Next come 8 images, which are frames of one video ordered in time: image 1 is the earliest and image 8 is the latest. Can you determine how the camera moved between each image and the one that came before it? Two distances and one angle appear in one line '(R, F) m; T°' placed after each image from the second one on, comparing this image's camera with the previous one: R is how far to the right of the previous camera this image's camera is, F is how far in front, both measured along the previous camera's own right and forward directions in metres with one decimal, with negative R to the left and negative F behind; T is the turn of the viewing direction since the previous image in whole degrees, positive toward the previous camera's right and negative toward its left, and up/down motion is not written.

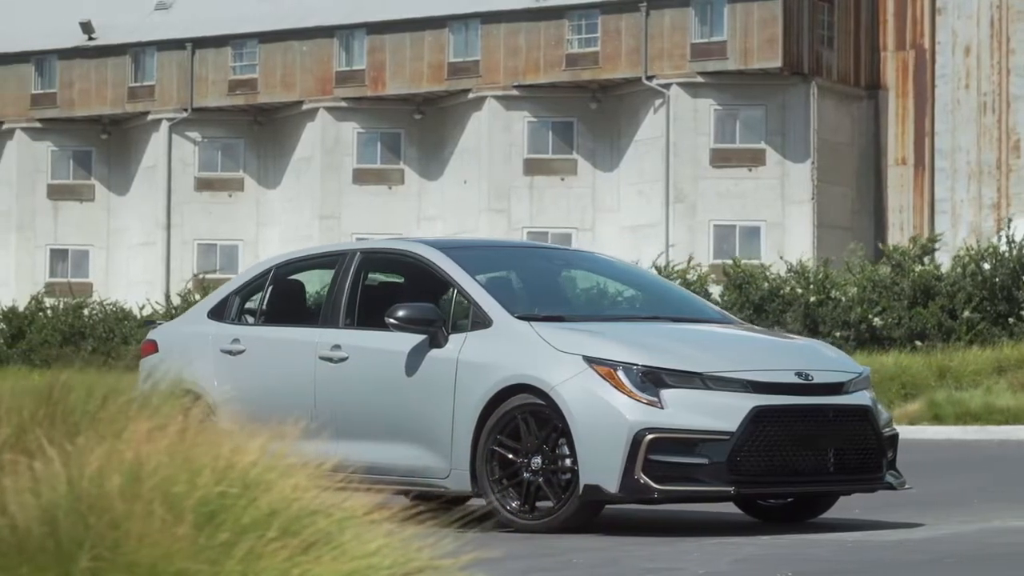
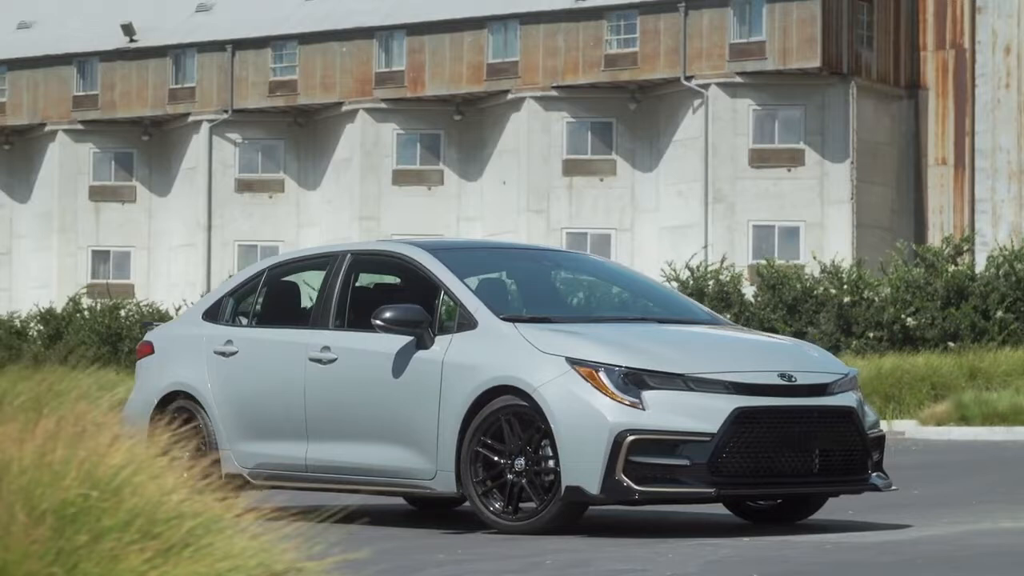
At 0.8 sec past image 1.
(+0.2, 0.0) m; -1°
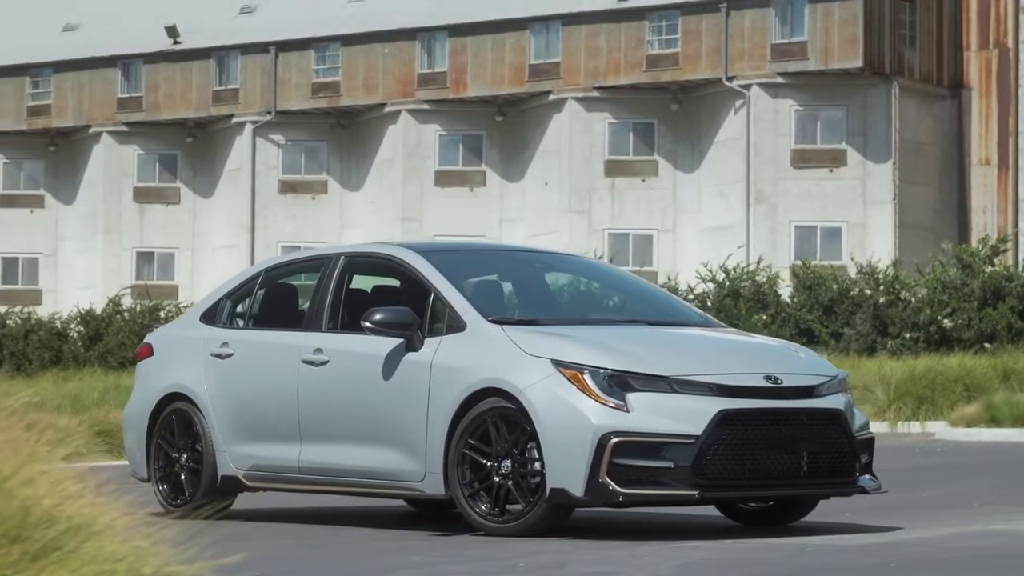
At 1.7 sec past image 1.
(+0.2, 0.0) m; -1°
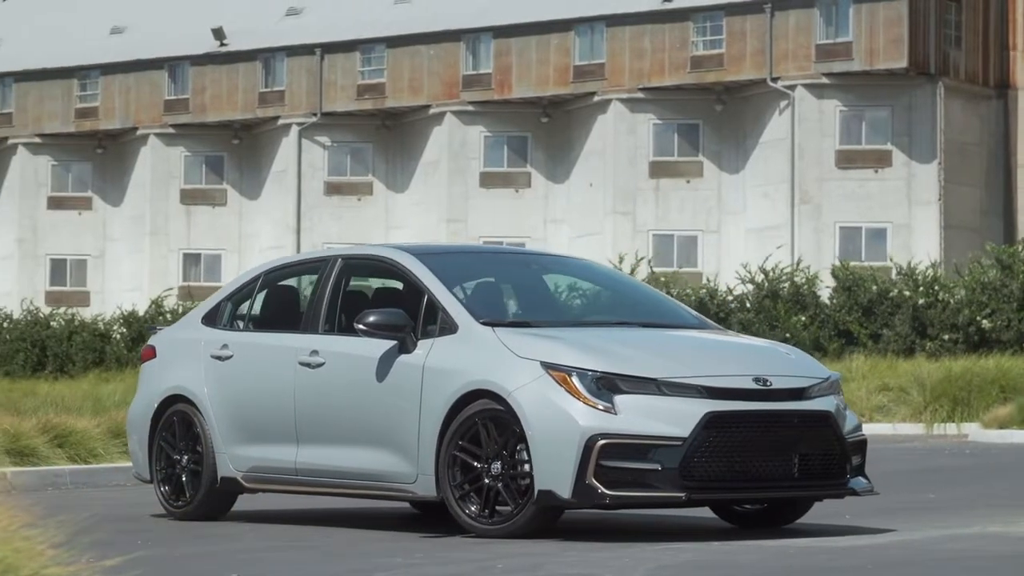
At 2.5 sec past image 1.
(+0.2, 0.0) m; -1°
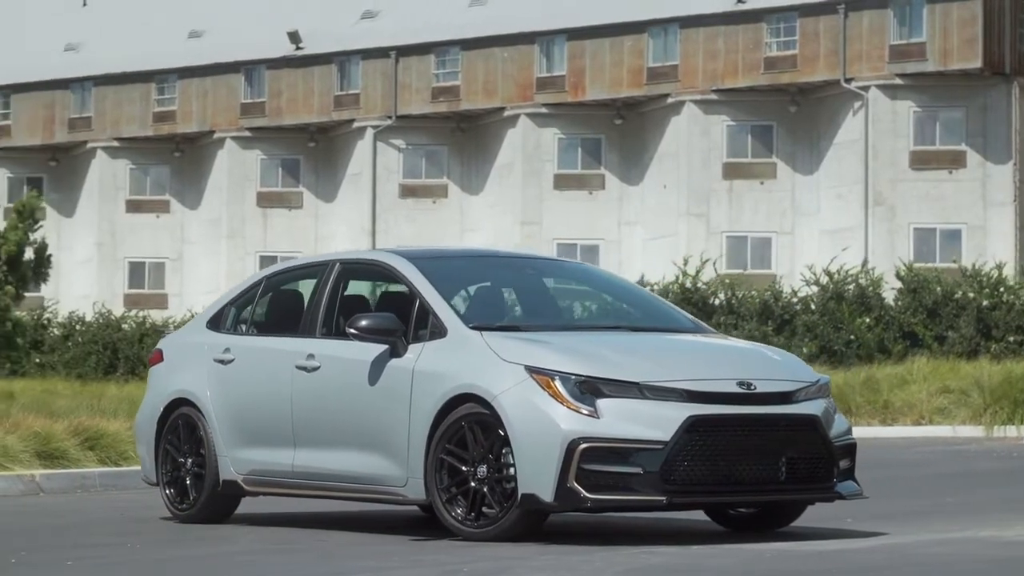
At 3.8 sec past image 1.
(+0.4, 0.0) m; -2°
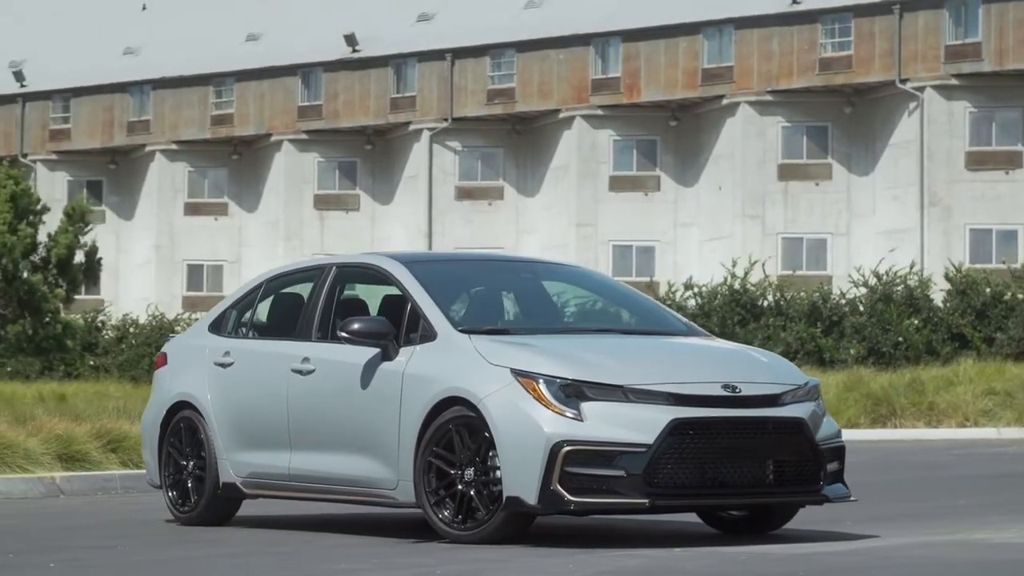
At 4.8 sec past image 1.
(+0.3, 0.0) m; -1°
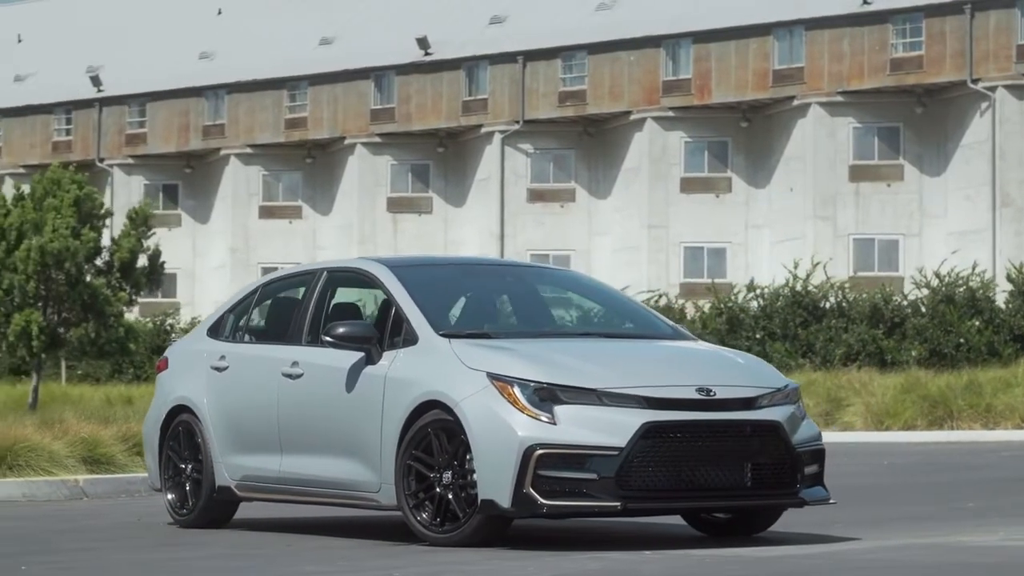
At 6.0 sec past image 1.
(+0.4, -0.1) m; -2°
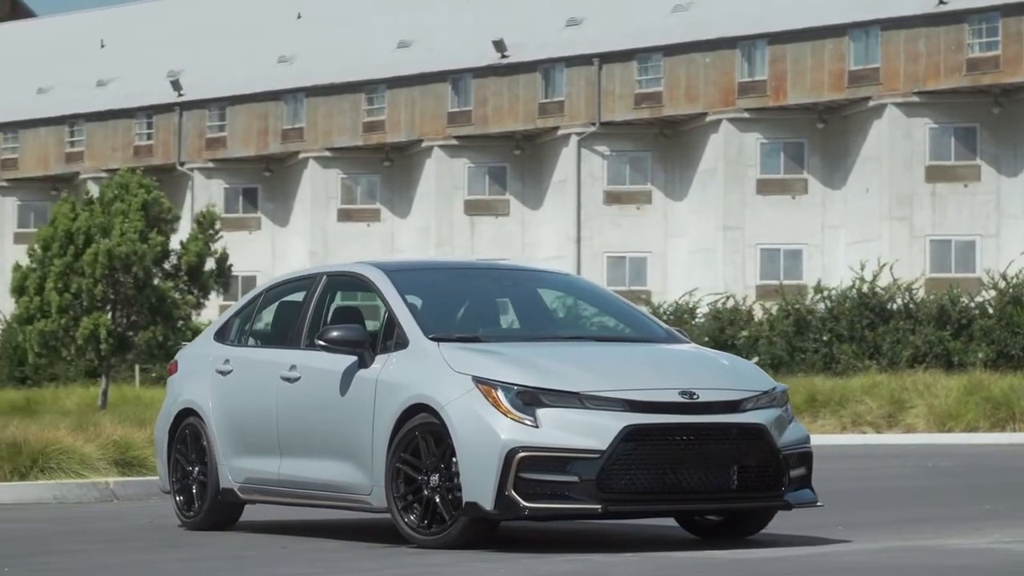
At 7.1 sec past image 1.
(+0.4, -0.1) m; -2°
